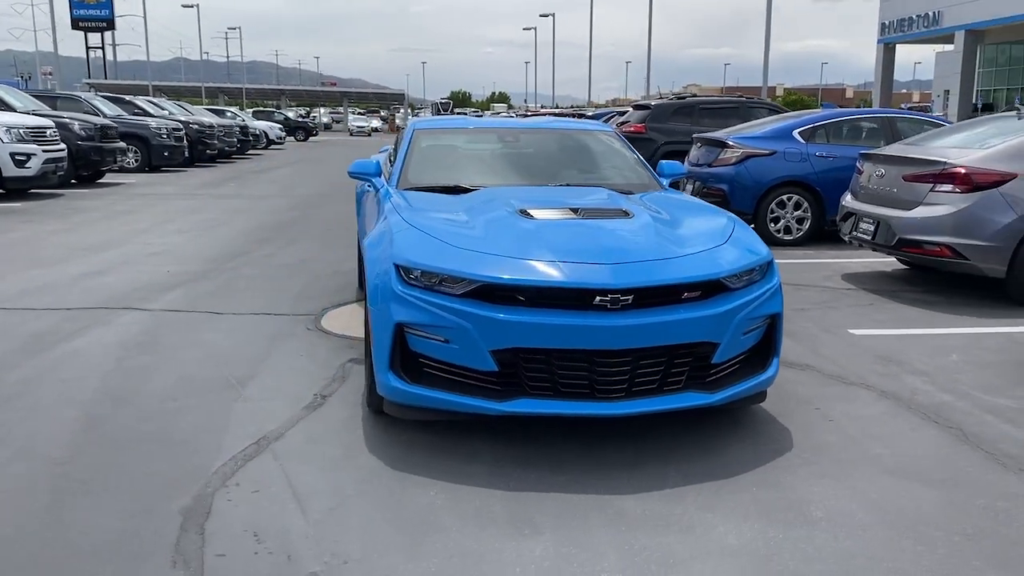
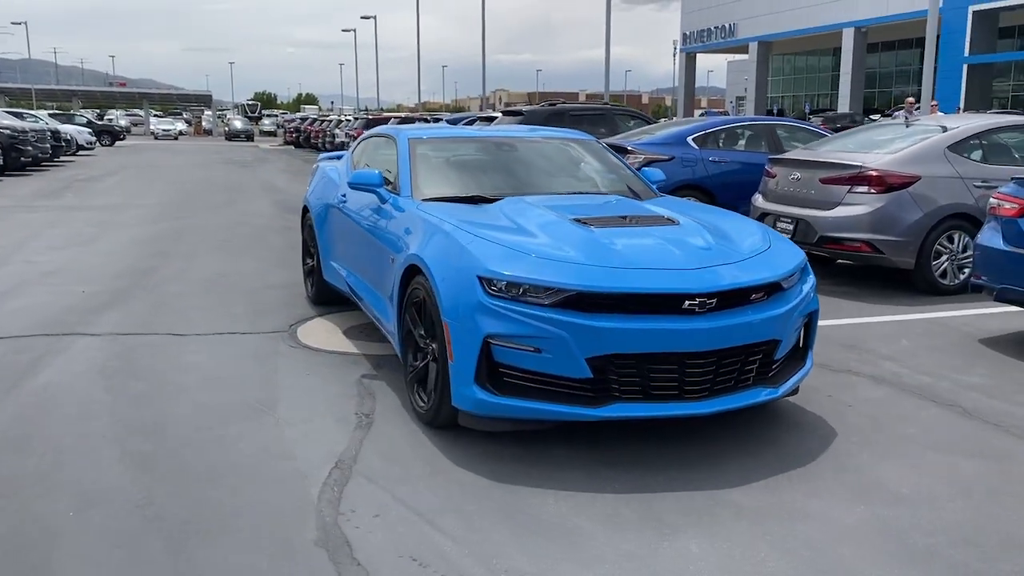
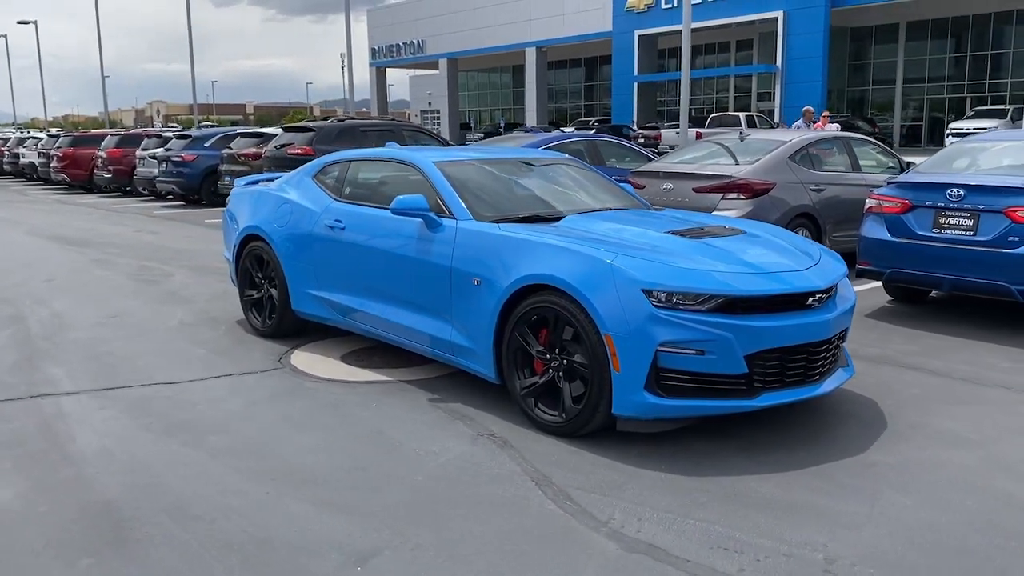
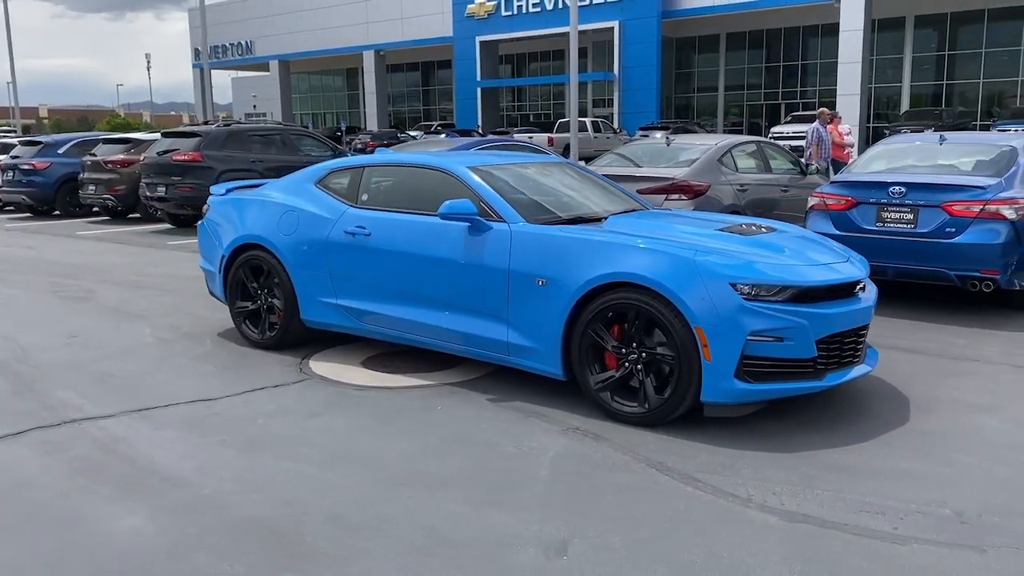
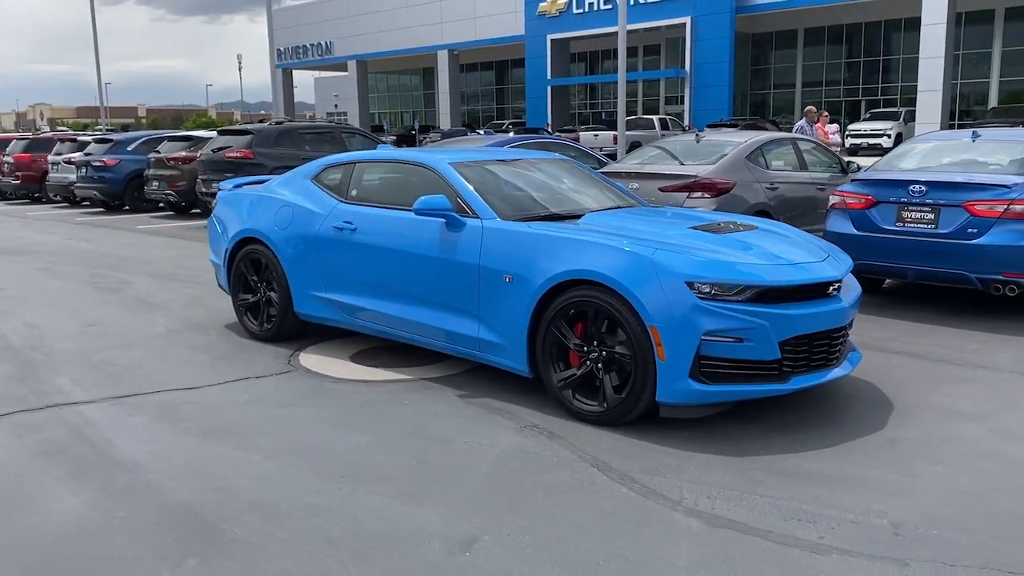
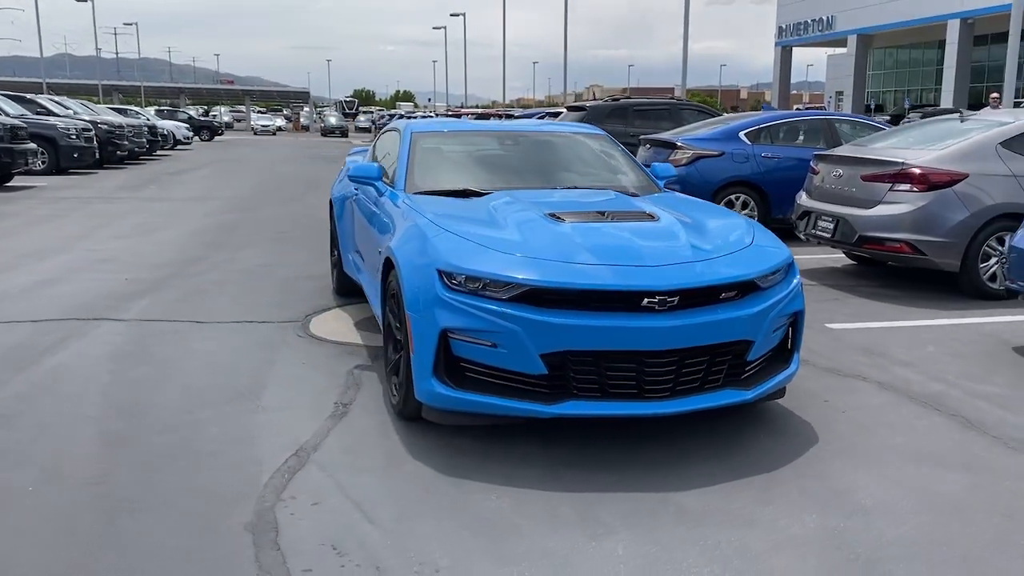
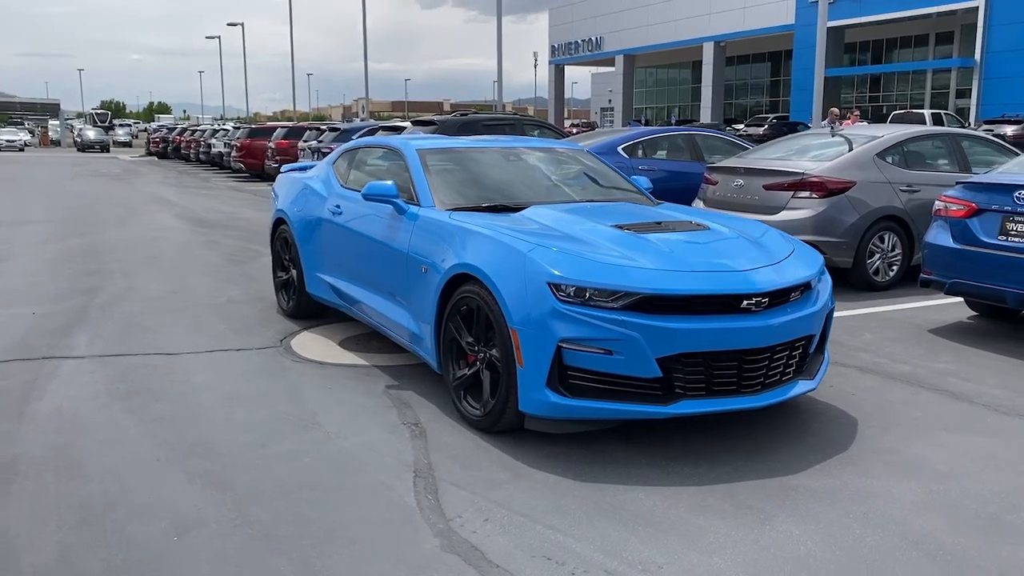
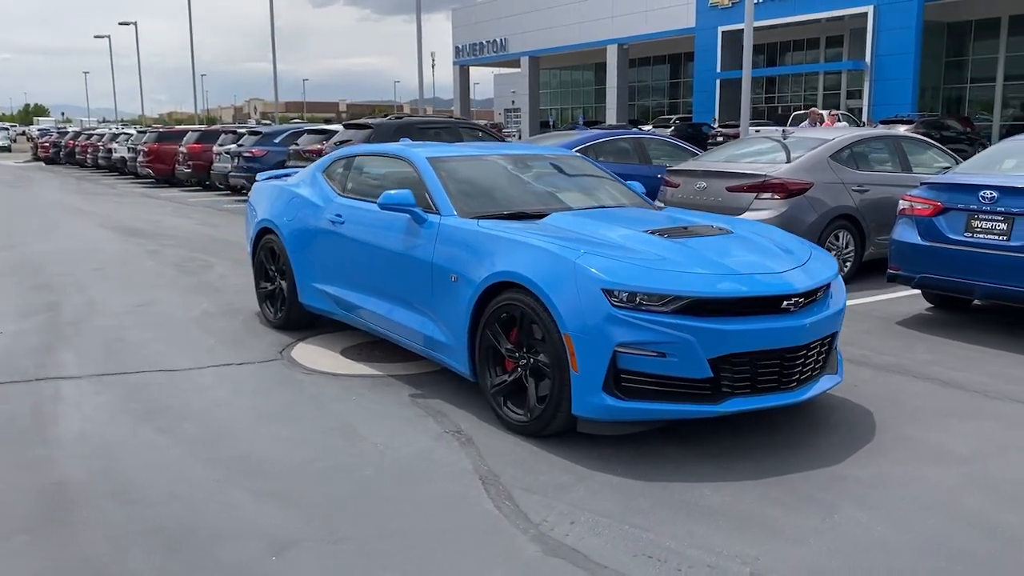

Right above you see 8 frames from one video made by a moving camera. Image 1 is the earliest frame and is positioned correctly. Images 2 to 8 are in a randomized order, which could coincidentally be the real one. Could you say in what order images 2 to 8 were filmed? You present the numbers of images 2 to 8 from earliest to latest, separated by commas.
6, 2, 7, 8, 3, 5, 4
